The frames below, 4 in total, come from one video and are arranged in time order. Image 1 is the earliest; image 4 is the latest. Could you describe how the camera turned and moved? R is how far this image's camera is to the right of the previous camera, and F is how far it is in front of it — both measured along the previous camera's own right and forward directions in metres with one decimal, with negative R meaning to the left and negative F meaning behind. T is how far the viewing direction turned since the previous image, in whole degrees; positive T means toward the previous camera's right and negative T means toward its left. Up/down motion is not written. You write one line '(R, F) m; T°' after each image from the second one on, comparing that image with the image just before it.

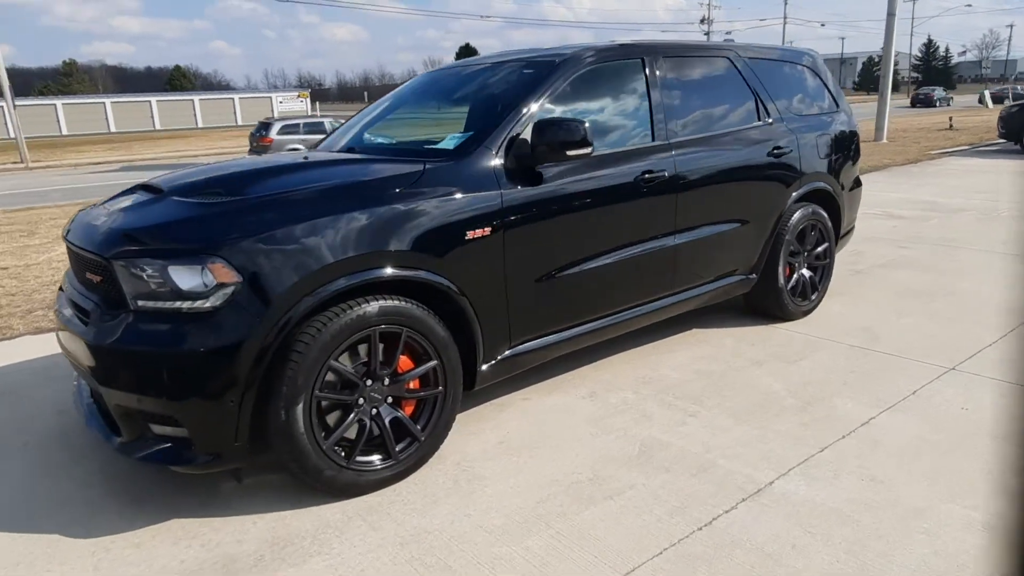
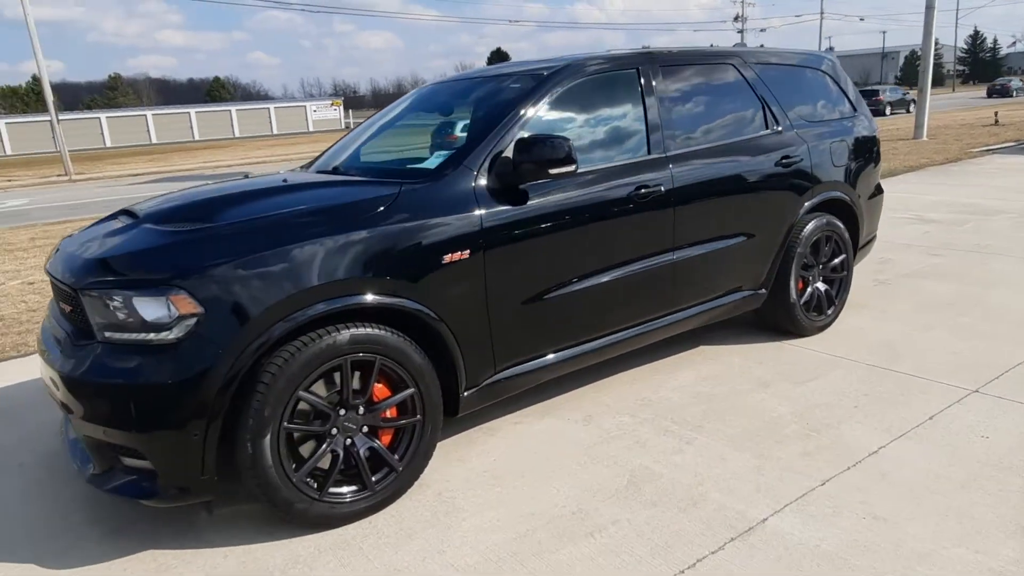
(+0.3, +0.1) m; -3°
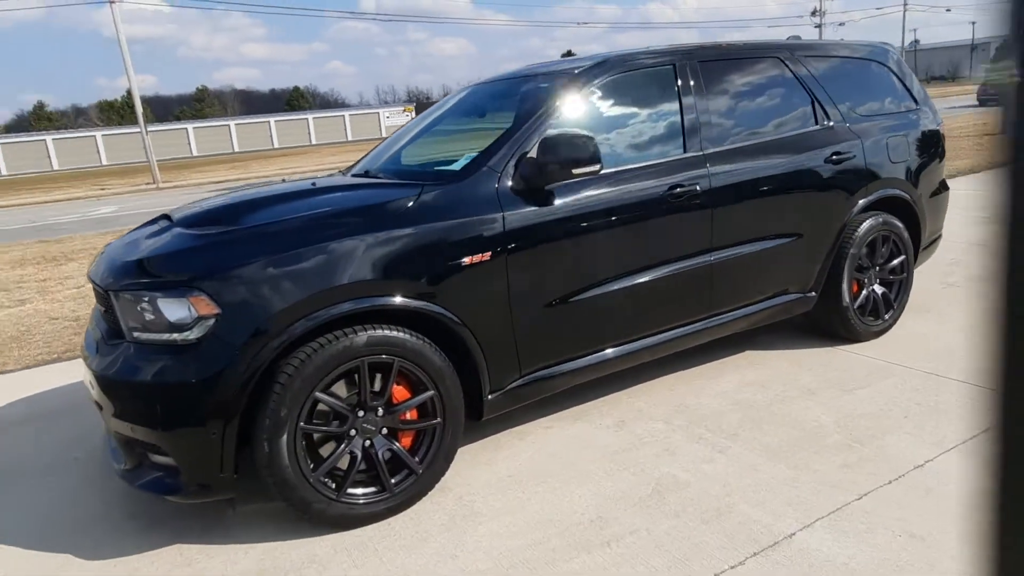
(+0.2, +0.1) m; -6°
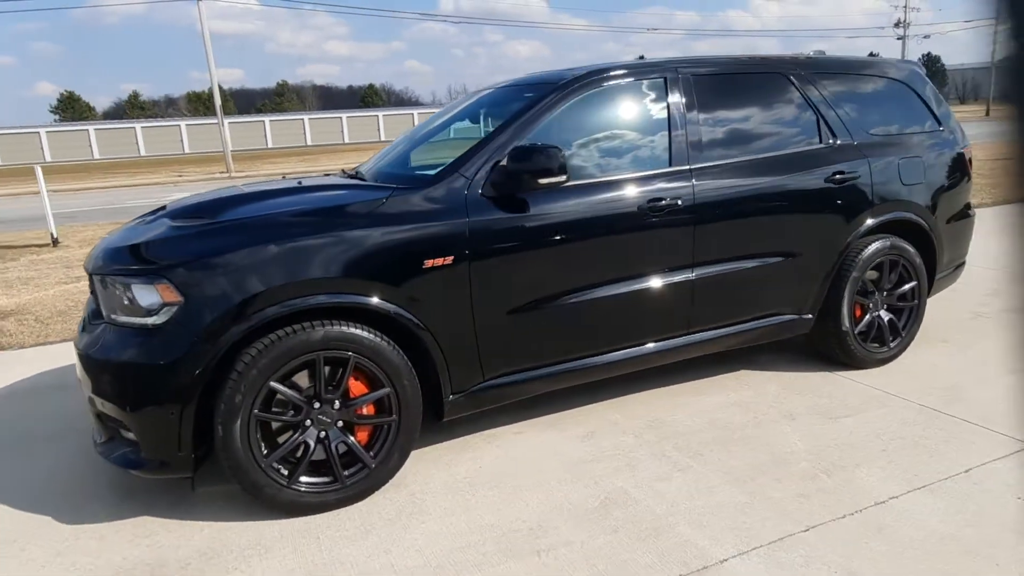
(+0.5, 0.0) m; -5°
